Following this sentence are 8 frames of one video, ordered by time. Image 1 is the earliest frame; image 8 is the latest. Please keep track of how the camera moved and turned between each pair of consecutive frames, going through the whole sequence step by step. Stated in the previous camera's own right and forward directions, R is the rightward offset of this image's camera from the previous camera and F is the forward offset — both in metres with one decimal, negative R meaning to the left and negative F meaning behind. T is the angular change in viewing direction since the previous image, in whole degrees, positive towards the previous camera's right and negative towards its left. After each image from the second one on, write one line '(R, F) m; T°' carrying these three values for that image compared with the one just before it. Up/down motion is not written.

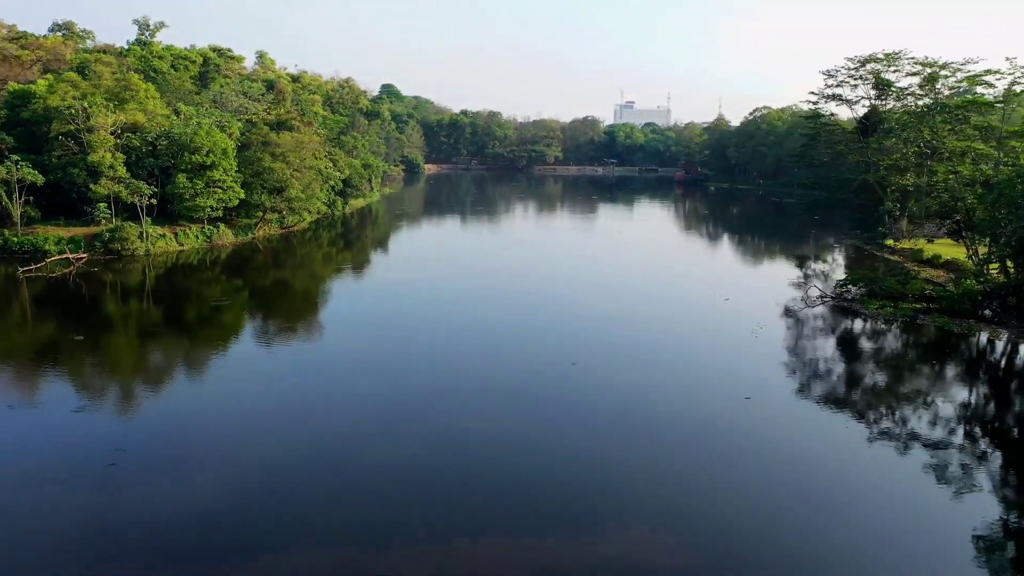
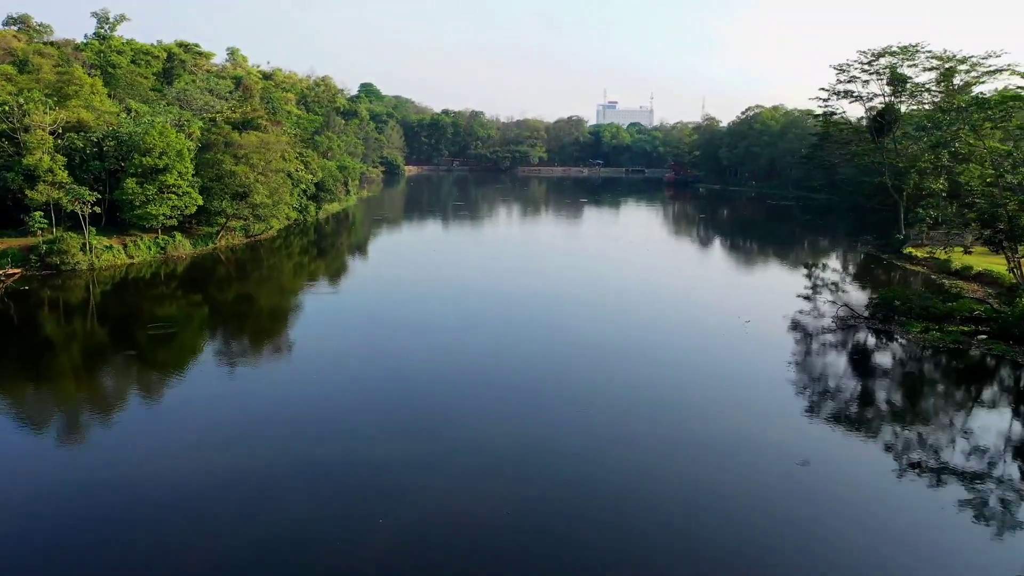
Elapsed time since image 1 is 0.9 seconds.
(-0.2, +1.7) m; +2°
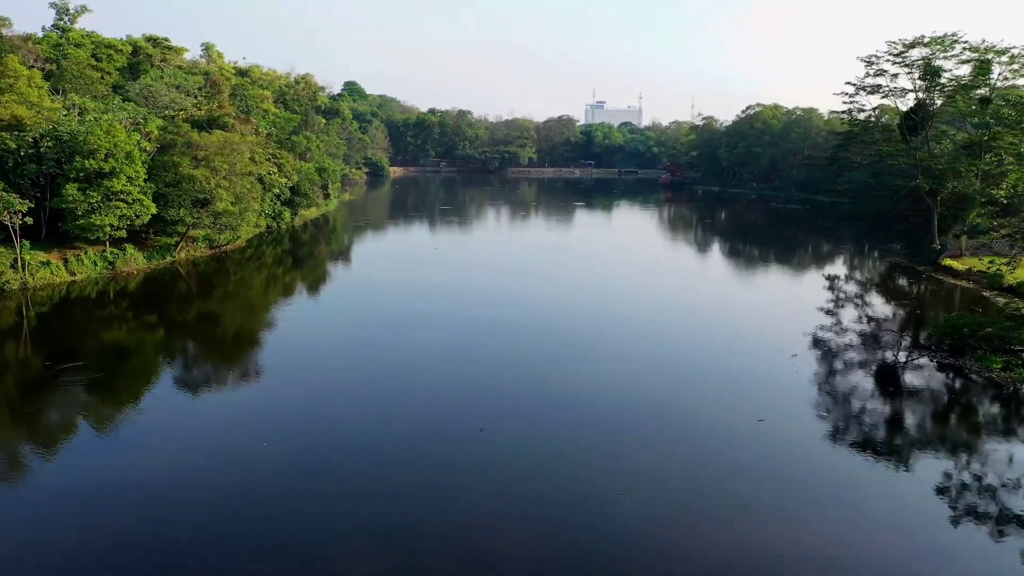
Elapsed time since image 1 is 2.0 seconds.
(-0.2, +1.9) m; +1°
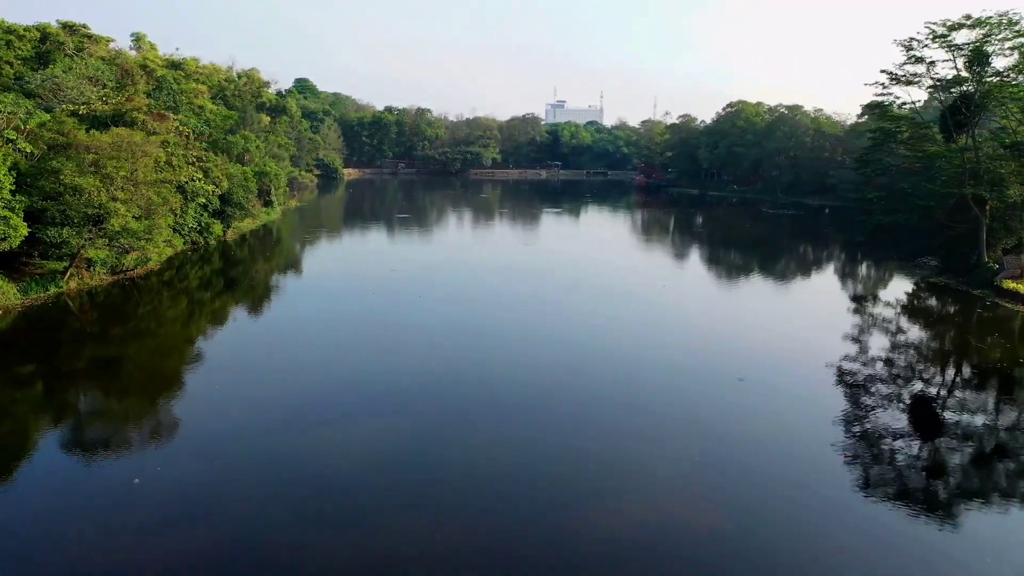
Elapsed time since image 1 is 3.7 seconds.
(-0.4, +3.1) m; +4°
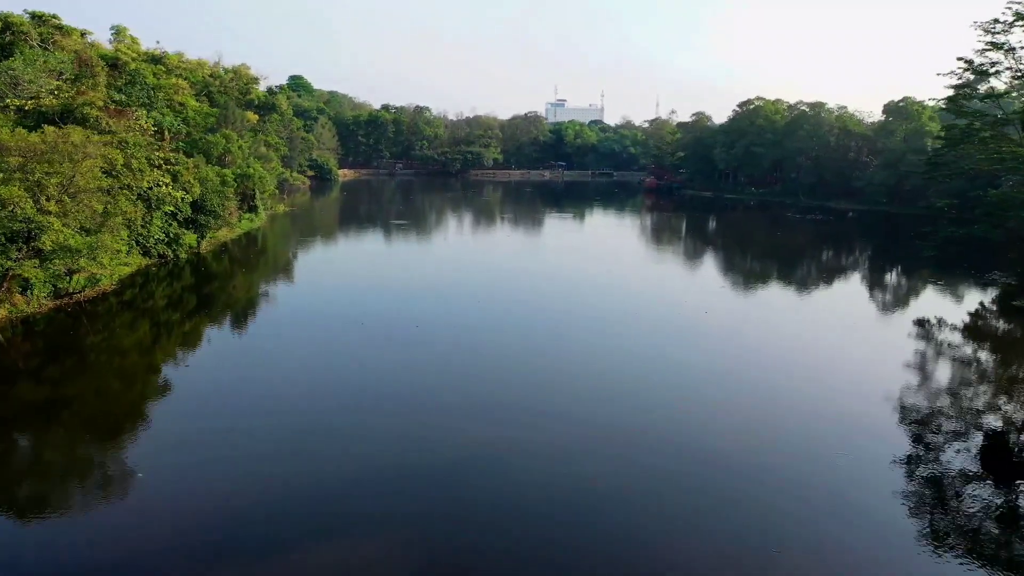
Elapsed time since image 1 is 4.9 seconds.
(-0.3, +2.1) m; 0°
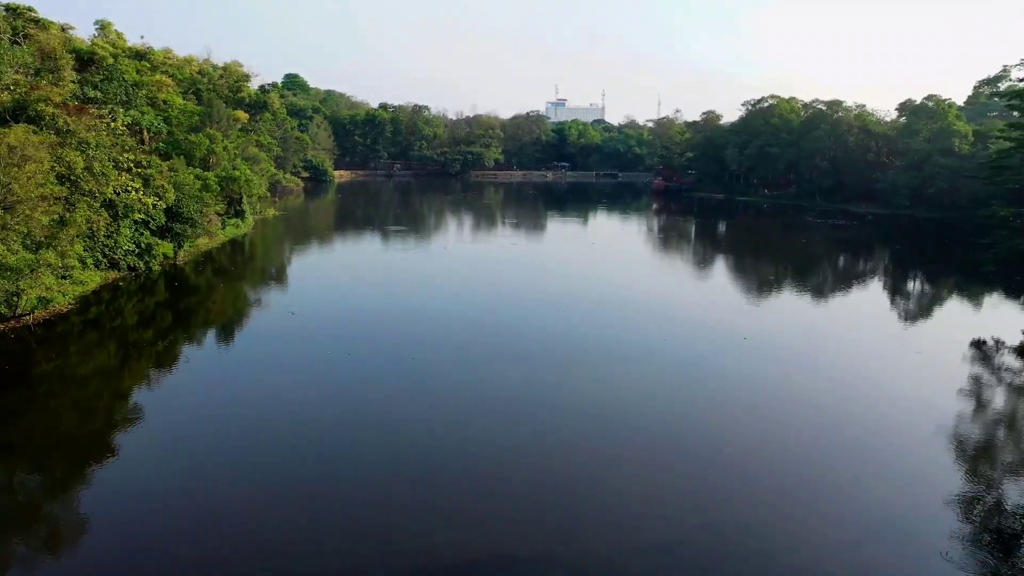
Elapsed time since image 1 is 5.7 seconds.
(-0.2, +1.5) m; 0°
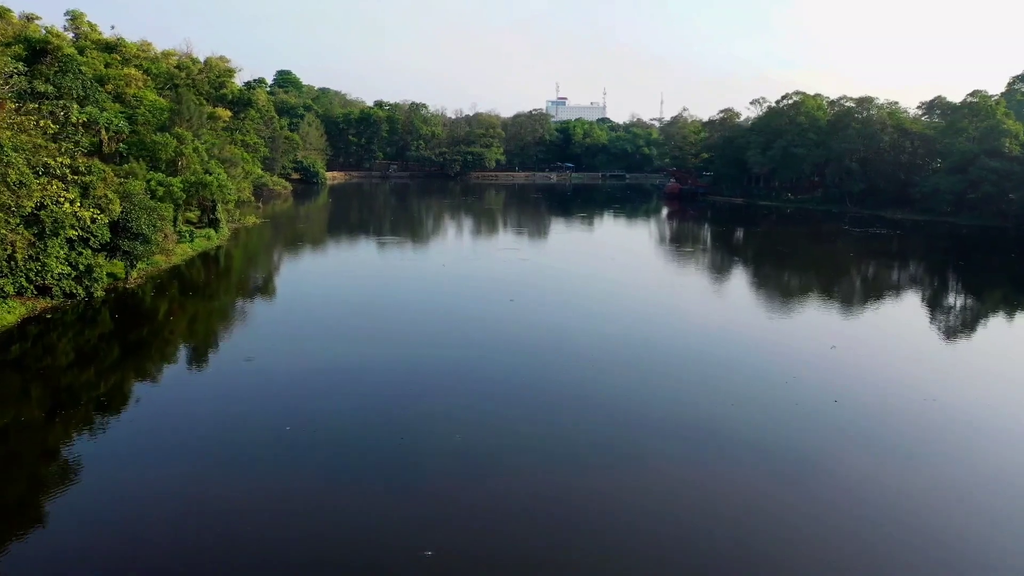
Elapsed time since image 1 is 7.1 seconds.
(-0.2, +2.4) m; 0°
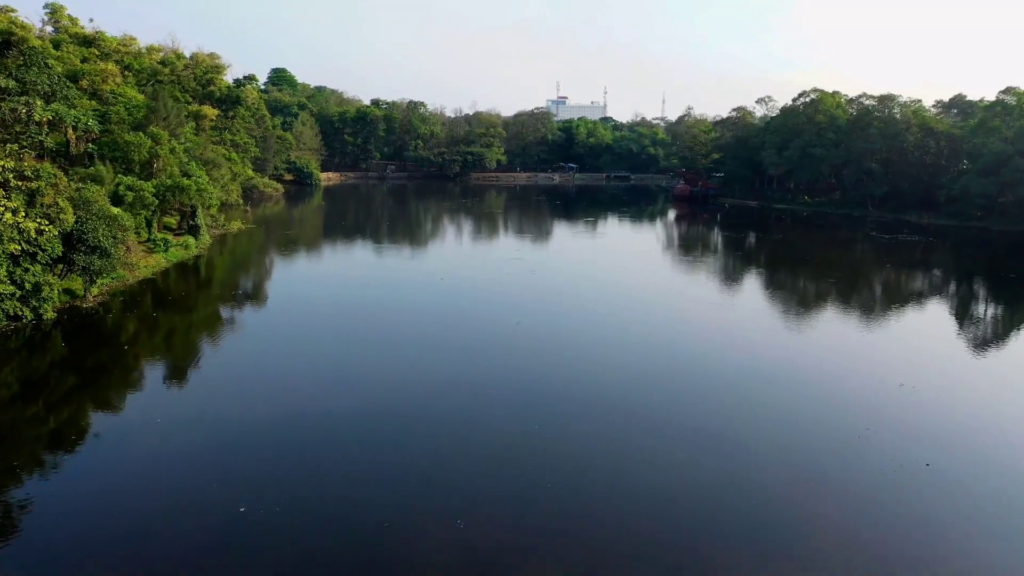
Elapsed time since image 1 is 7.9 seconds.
(-0.1, +1.5) m; 0°
